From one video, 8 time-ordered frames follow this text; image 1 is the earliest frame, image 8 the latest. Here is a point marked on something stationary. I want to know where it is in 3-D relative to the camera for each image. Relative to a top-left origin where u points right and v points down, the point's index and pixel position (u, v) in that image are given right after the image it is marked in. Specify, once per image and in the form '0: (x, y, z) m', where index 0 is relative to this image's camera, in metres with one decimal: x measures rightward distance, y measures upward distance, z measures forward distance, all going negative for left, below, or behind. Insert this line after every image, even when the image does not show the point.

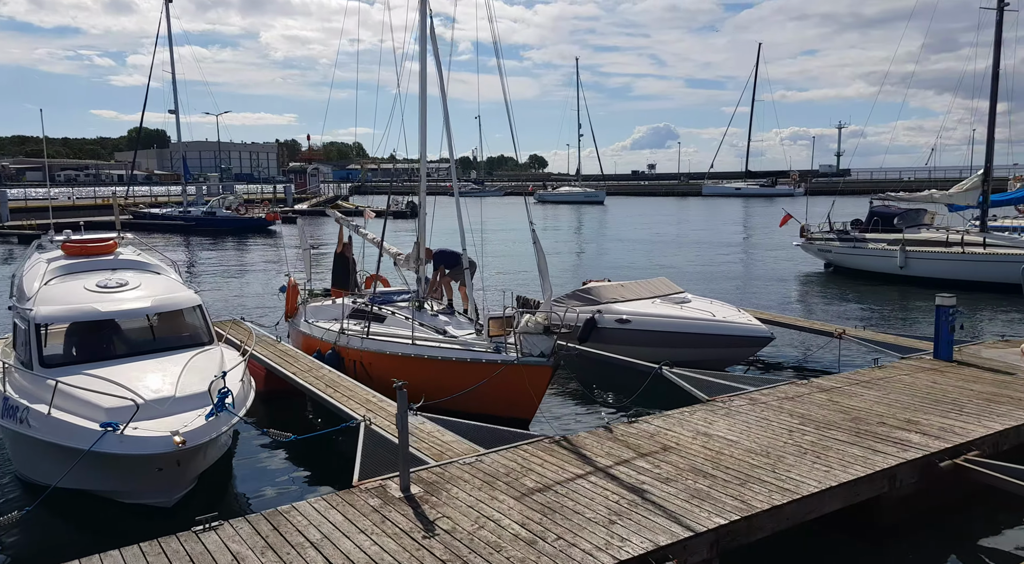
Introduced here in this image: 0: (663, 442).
0: (+1.2, -1.4, +6.9) m
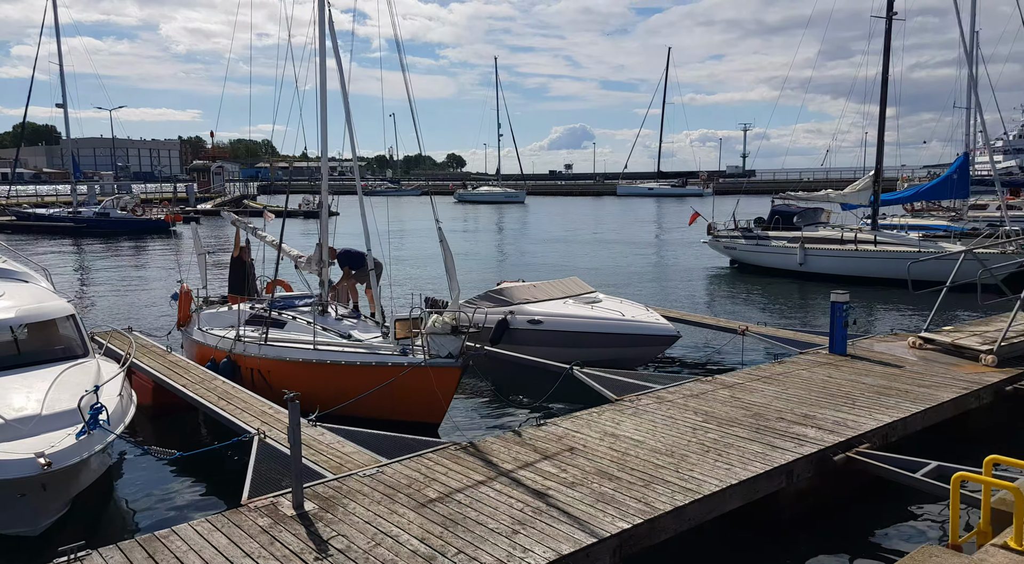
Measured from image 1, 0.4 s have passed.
0: (+0.5, -1.4, +6.9) m
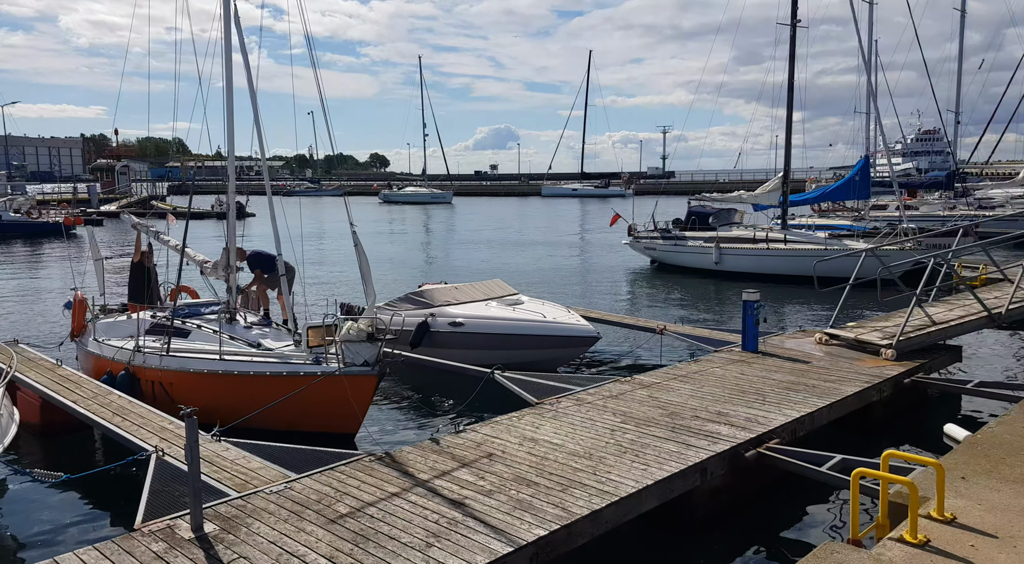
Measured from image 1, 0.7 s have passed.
0: (-0.2, -1.4, +6.9) m
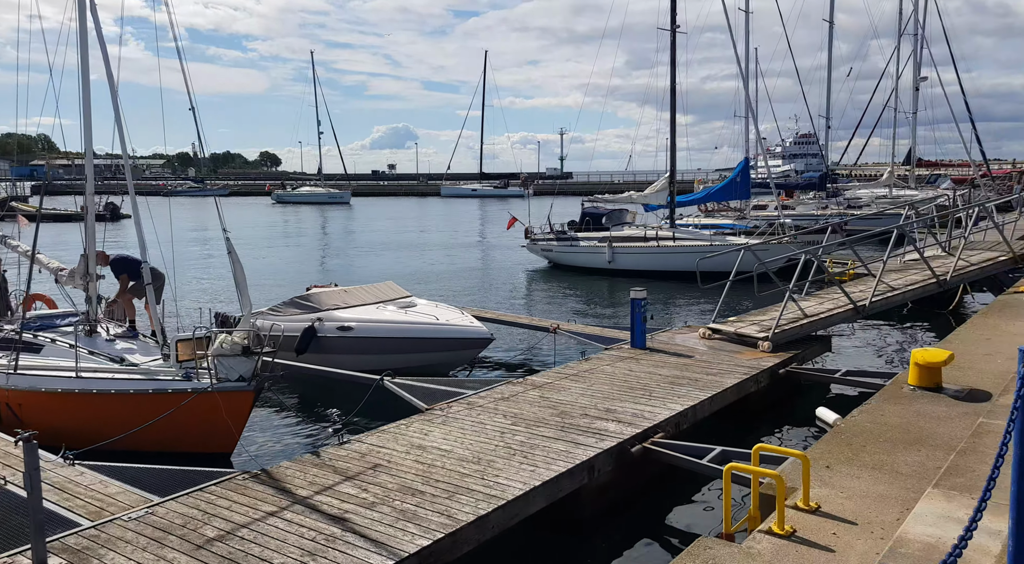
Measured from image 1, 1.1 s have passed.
0: (-1.1, -1.4, +6.8) m
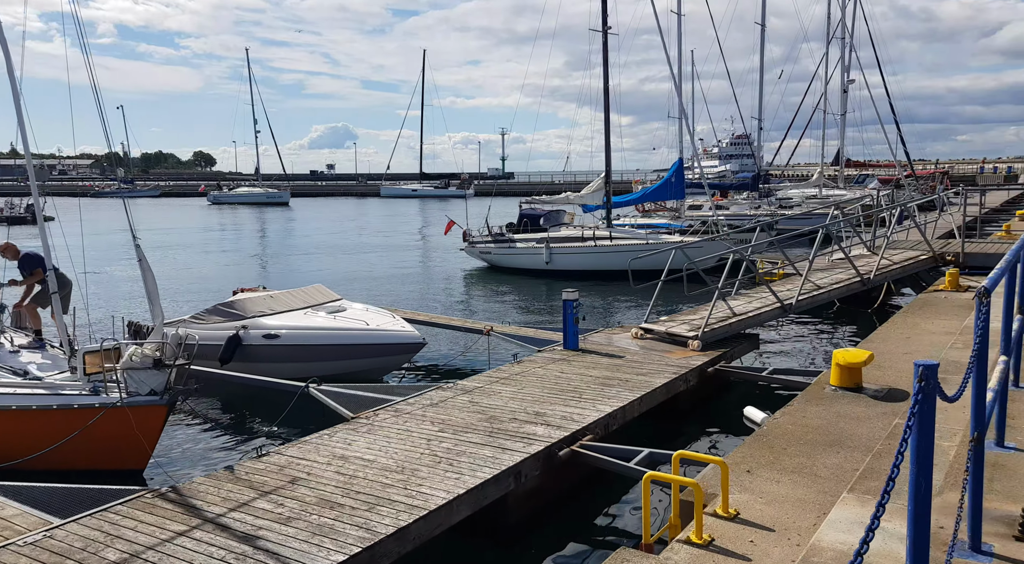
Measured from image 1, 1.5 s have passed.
0: (-1.7, -1.5, +6.6) m
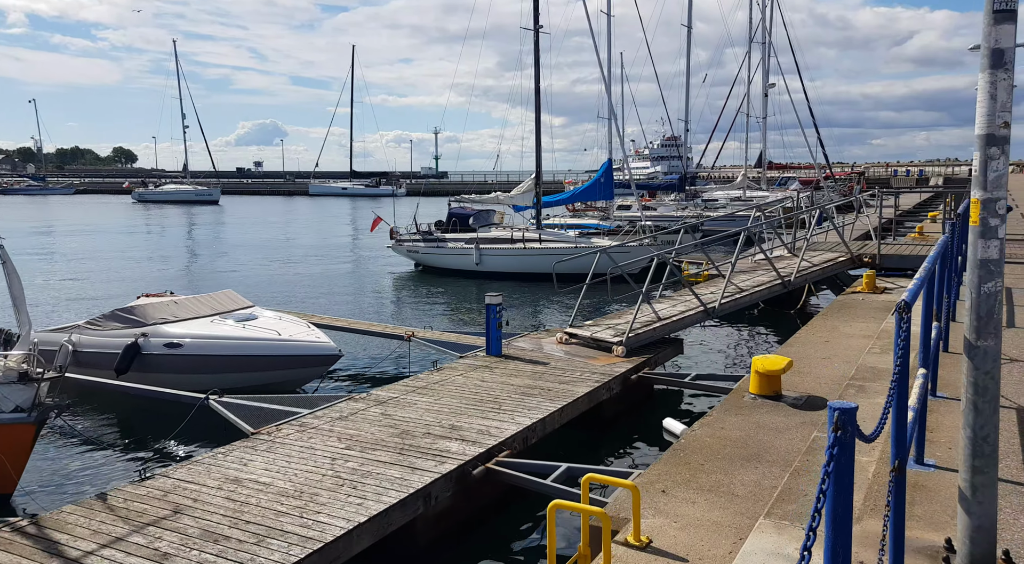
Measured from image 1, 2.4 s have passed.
0: (-2.4, -1.6, +6.0) m
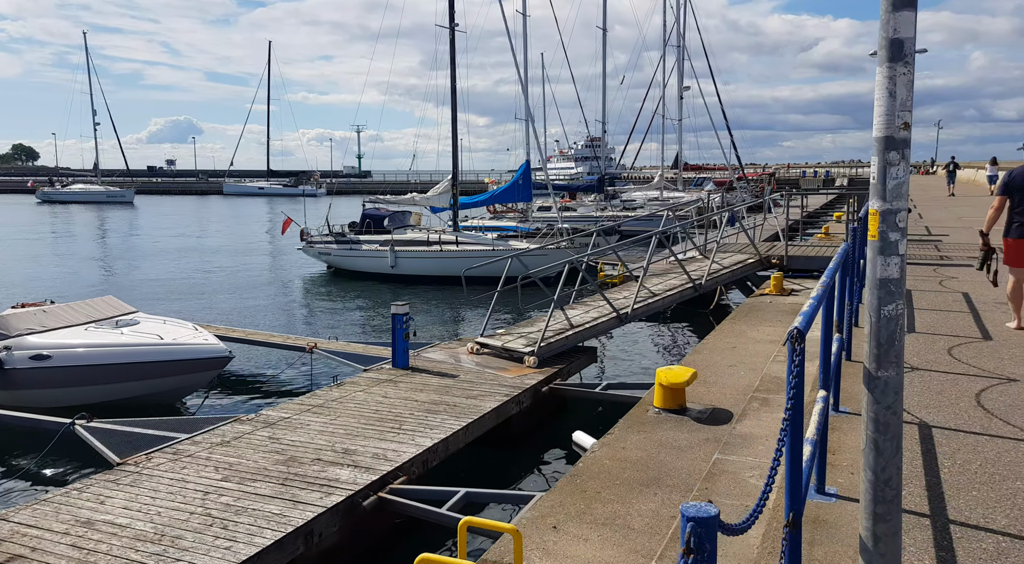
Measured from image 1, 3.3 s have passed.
0: (-3.2, -1.7, +5.3) m
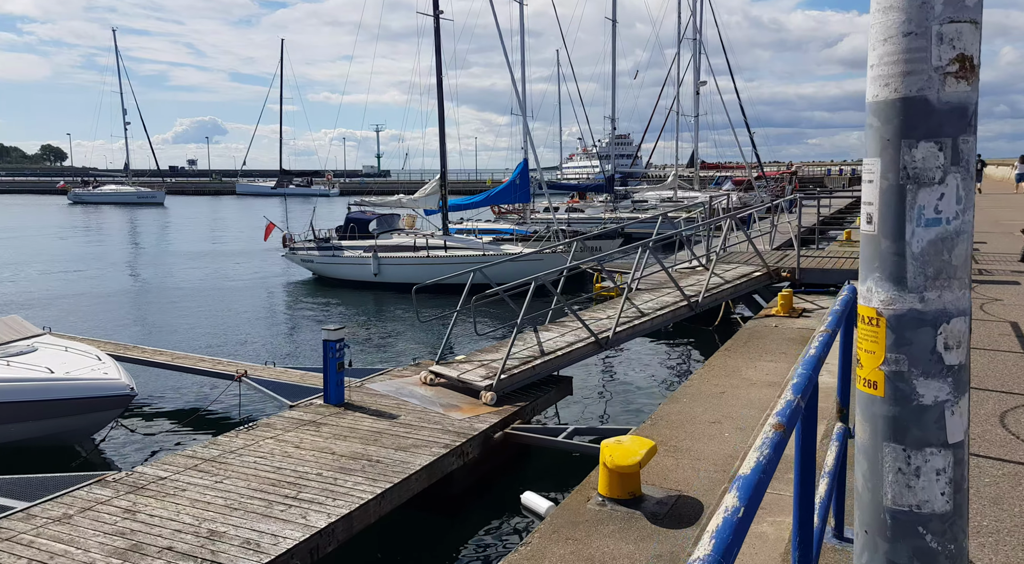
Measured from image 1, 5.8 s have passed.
0: (-3.9, -2.0, +3.4) m
